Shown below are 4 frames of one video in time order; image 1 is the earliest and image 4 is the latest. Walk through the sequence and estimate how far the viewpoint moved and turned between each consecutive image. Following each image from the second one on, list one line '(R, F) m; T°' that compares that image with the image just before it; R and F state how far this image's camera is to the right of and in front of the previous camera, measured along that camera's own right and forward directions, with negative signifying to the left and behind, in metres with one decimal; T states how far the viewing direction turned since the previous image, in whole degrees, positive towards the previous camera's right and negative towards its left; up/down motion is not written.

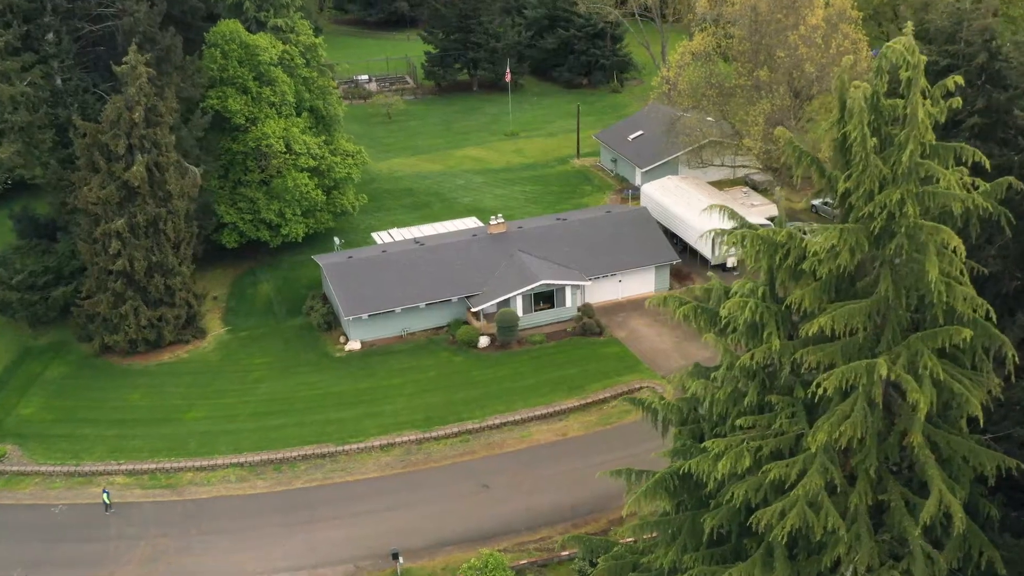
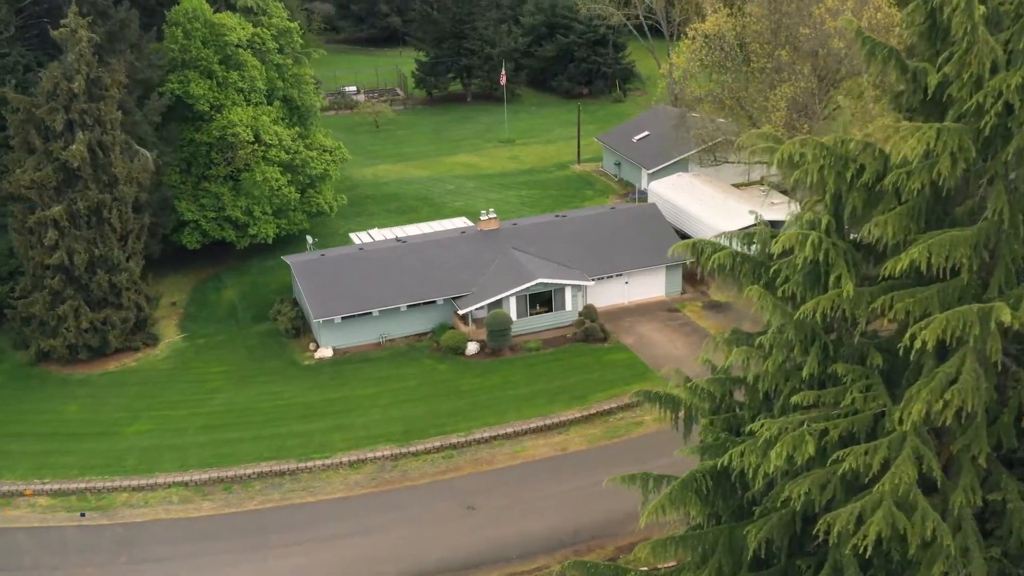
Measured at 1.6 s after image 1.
(+0.2, +4.1) m; 0°
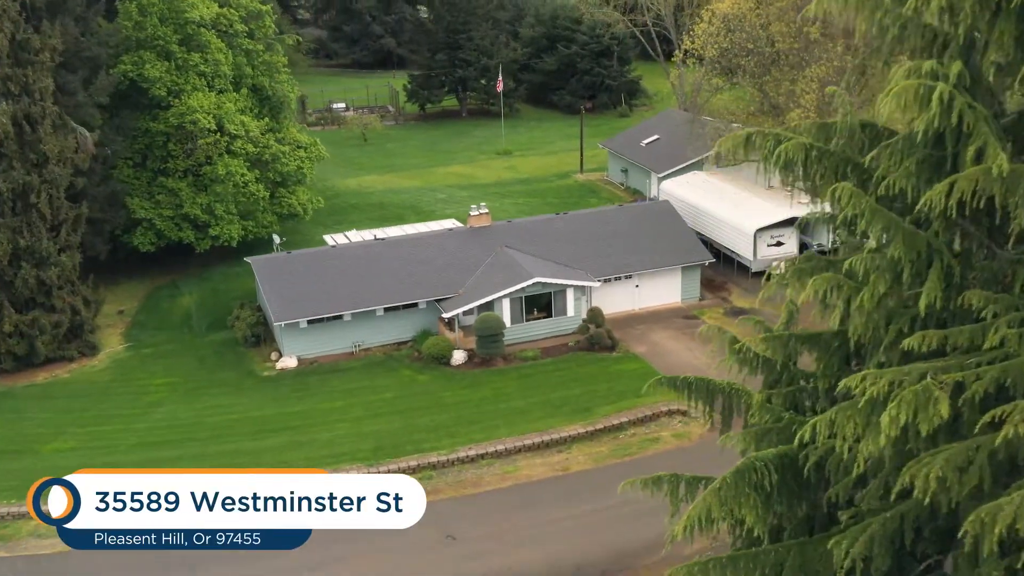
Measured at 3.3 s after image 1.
(+0.3, +4.2) m; 0°
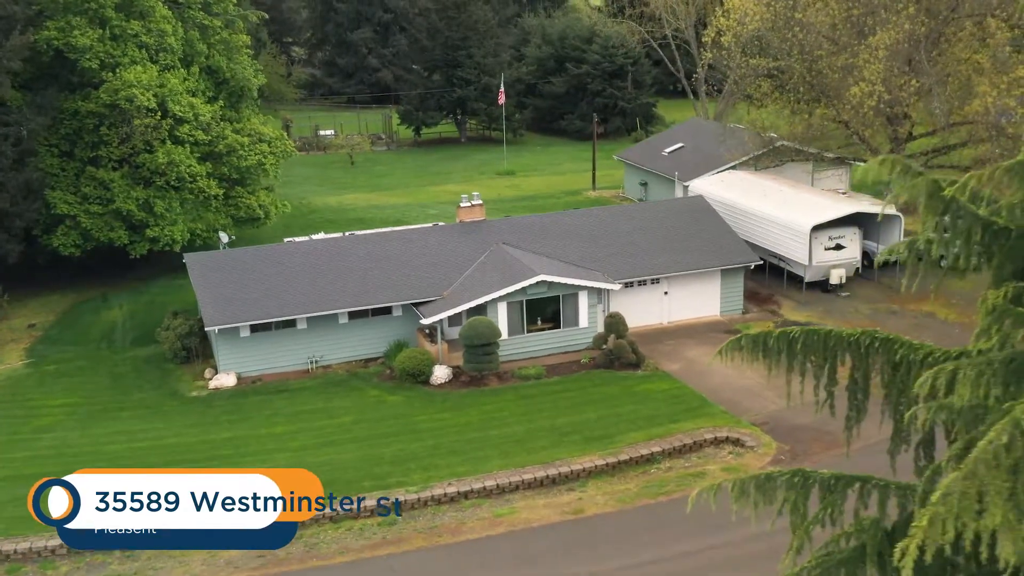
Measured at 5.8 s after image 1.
(+0.2, +5.6) m; 0°
